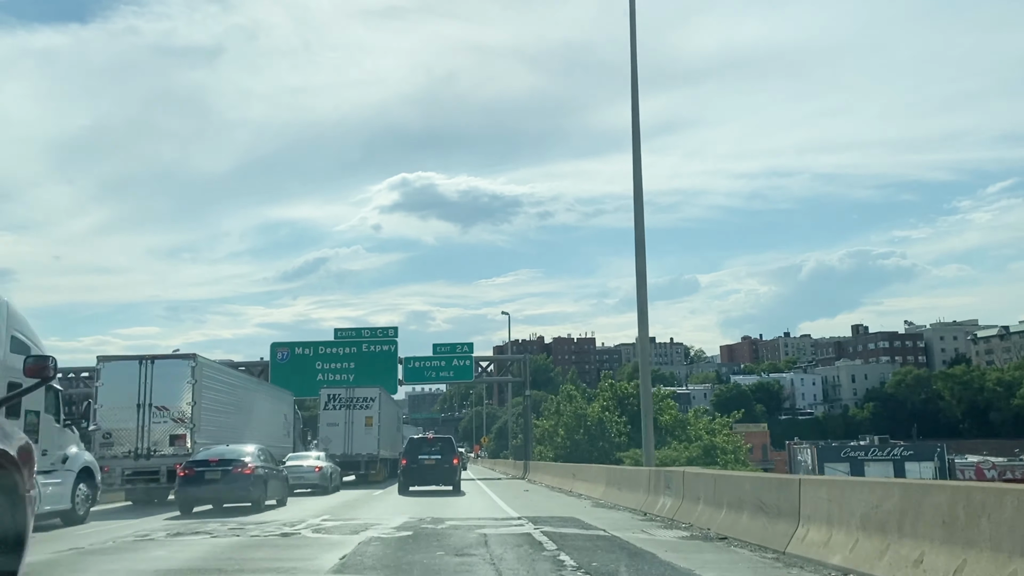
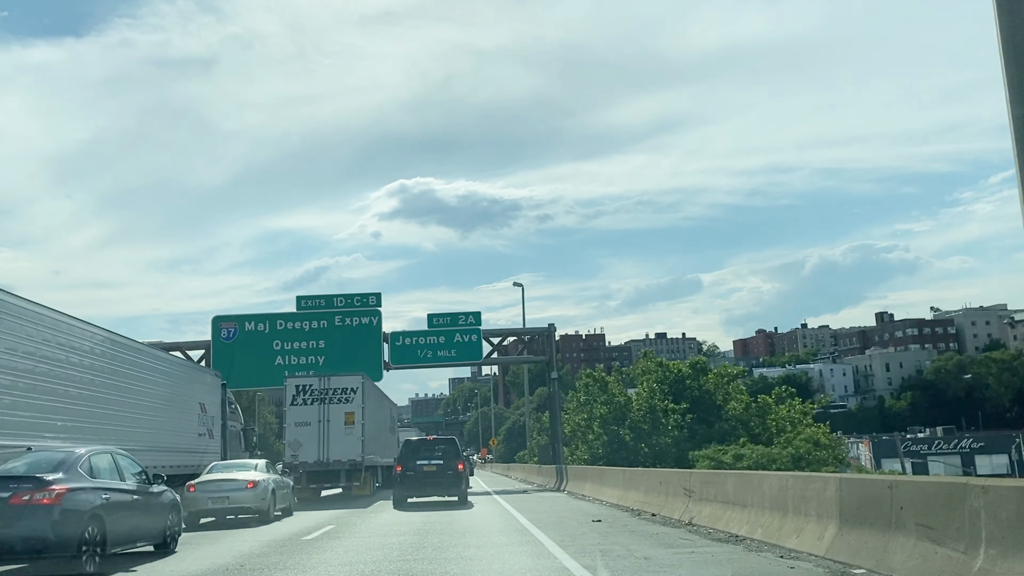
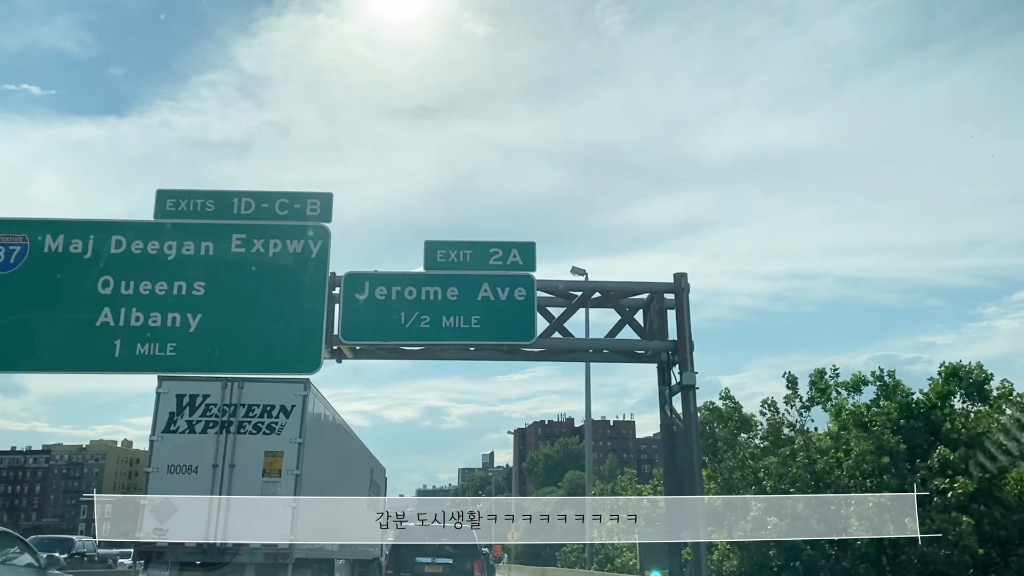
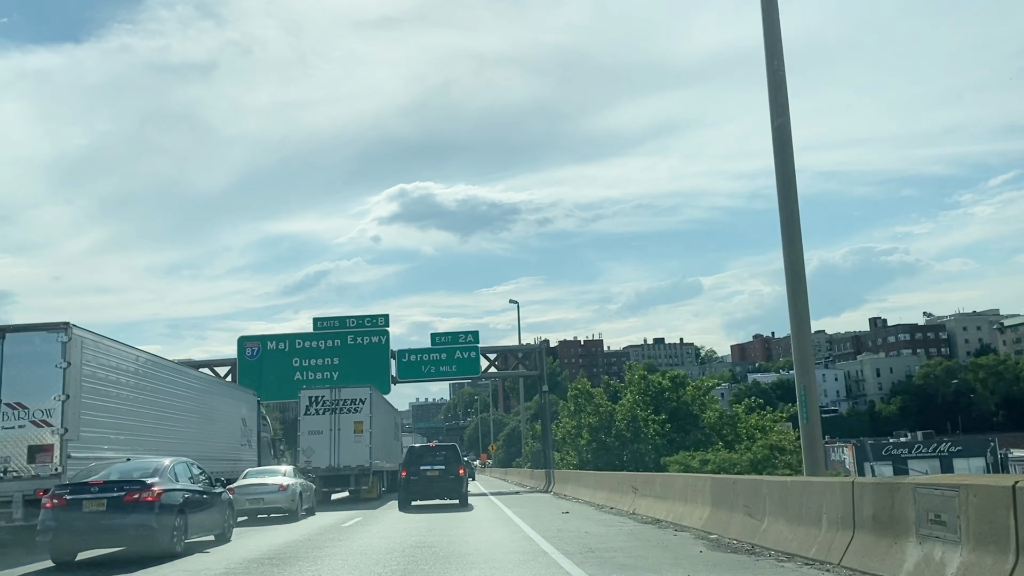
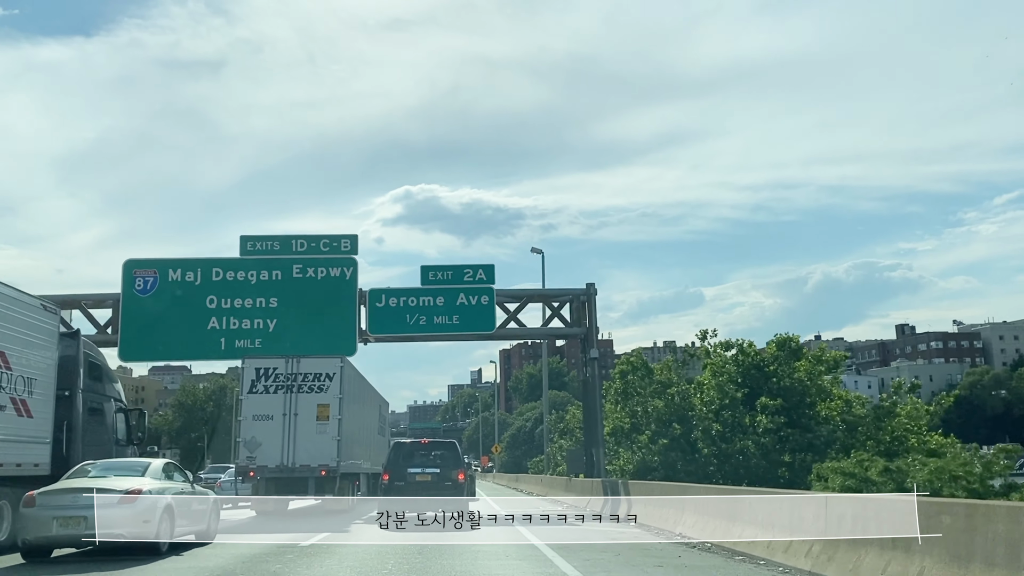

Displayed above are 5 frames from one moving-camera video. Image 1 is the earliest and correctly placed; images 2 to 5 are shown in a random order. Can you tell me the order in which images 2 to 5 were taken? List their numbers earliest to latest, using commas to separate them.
4, 2, 5, 3
